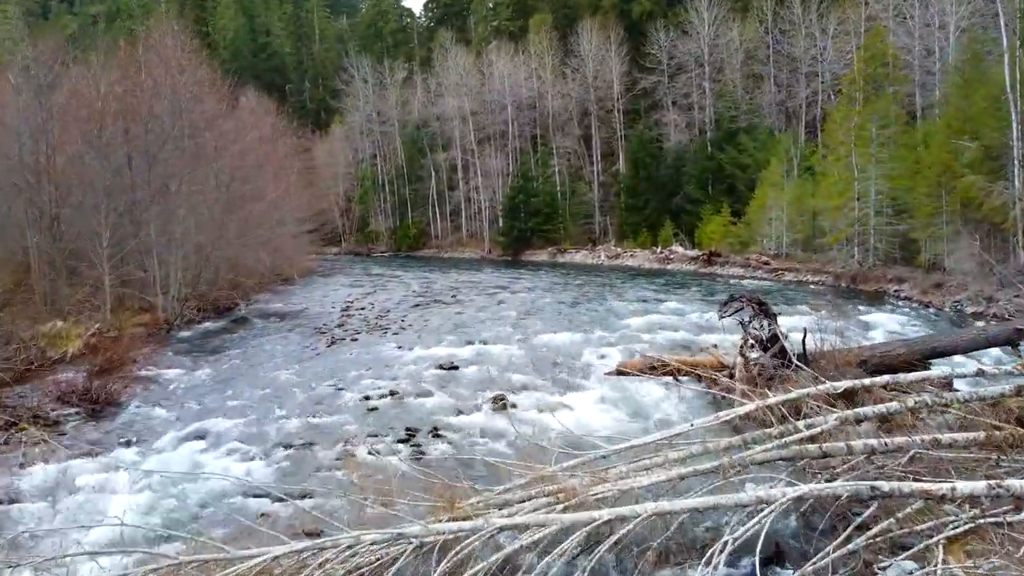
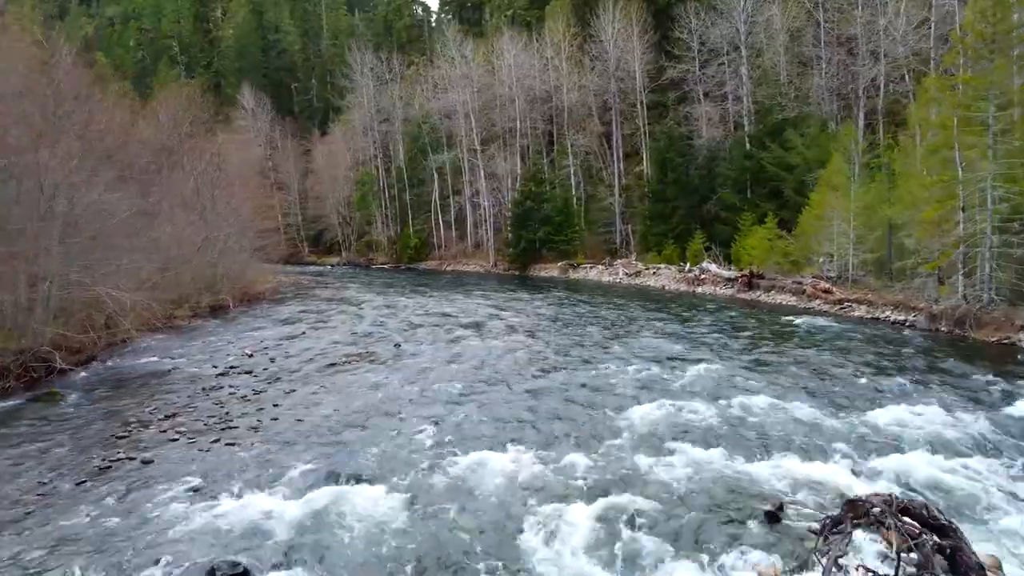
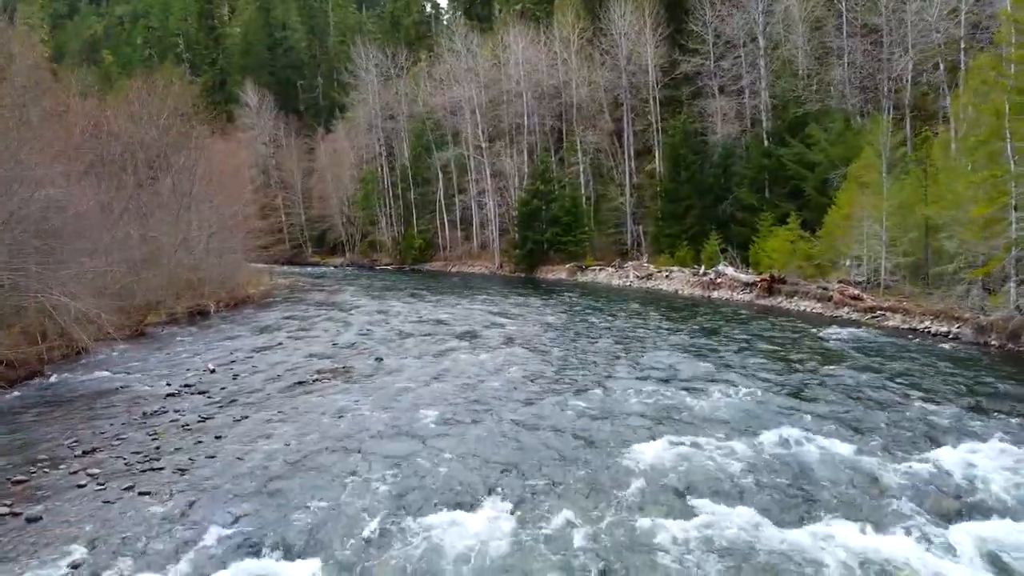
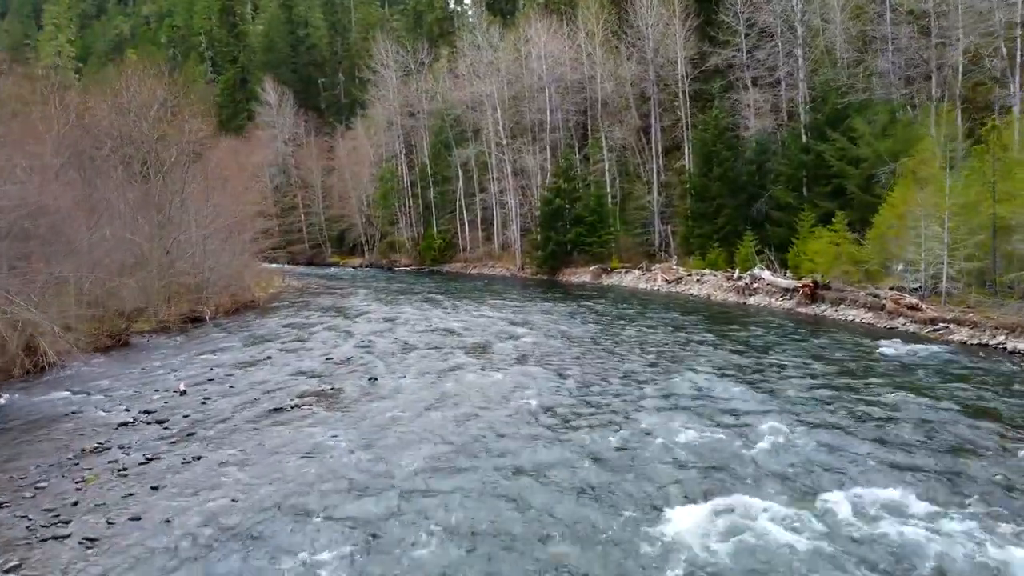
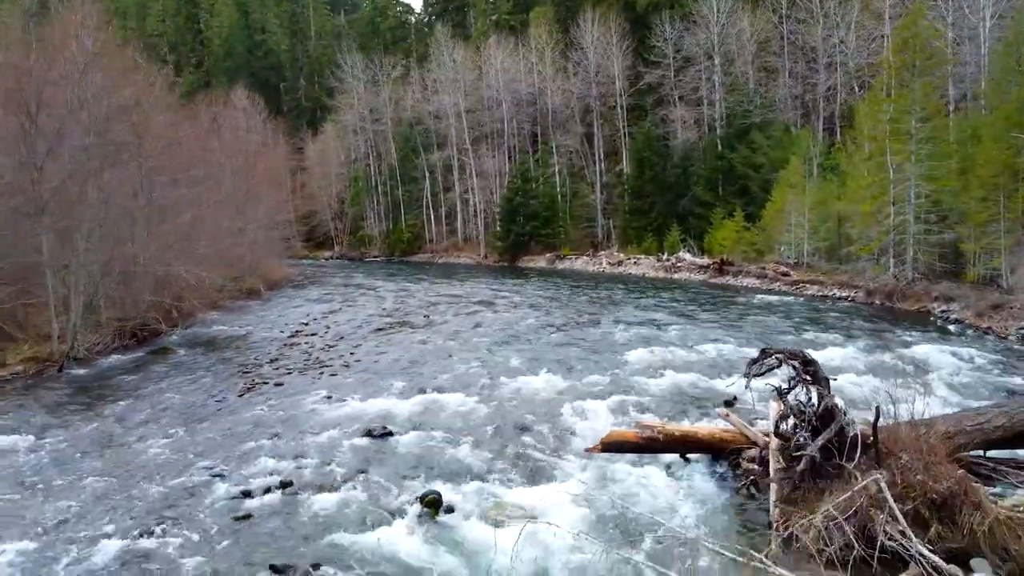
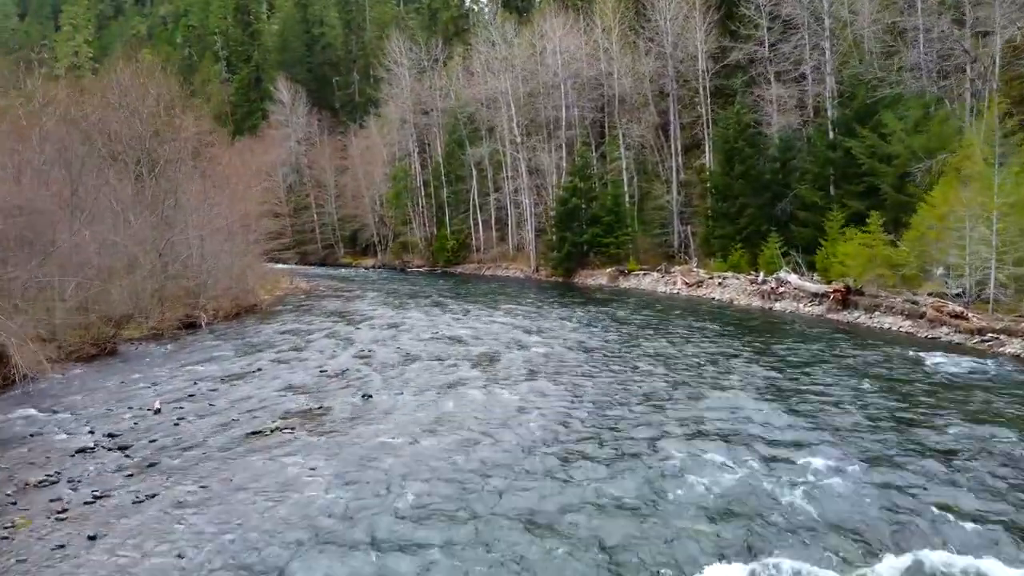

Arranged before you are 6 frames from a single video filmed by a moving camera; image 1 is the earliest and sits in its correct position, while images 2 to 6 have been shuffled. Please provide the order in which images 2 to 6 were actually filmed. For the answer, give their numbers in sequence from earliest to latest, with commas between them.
5, 2, 3, 4, 6
